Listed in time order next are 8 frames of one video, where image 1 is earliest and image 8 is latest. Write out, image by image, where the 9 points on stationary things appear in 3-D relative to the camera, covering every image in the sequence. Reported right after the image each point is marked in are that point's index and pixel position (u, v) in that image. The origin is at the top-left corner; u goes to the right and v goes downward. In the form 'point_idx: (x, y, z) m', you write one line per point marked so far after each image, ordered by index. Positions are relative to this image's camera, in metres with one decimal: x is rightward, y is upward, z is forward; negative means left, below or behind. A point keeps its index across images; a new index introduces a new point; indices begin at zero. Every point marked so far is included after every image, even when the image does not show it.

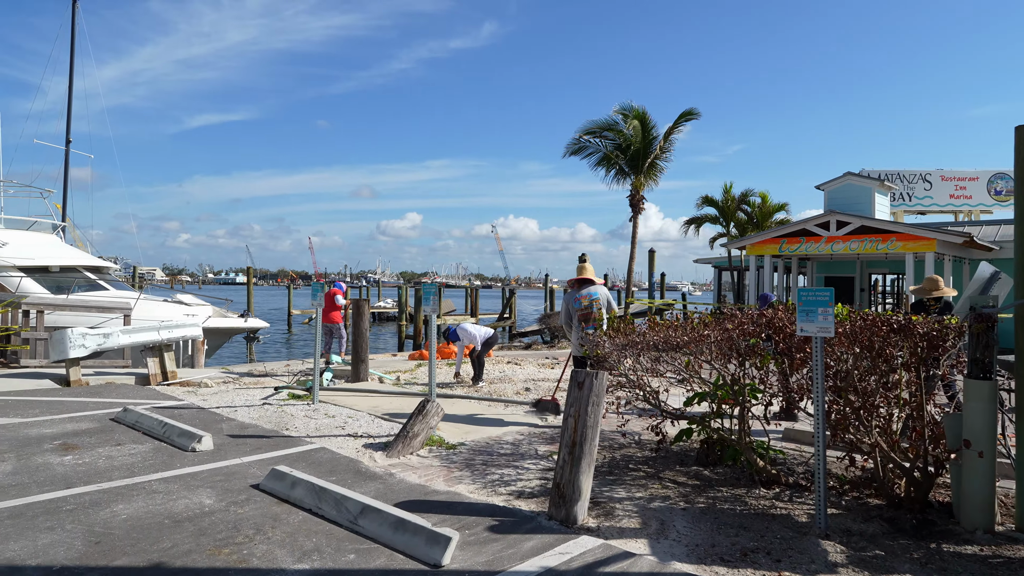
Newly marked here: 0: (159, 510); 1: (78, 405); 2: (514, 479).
0: (-2.2, -1.4, +4.2) m
1: (-4.8, -1.3, +7.5) m
2: (0.0, -1.4, +4.9) m
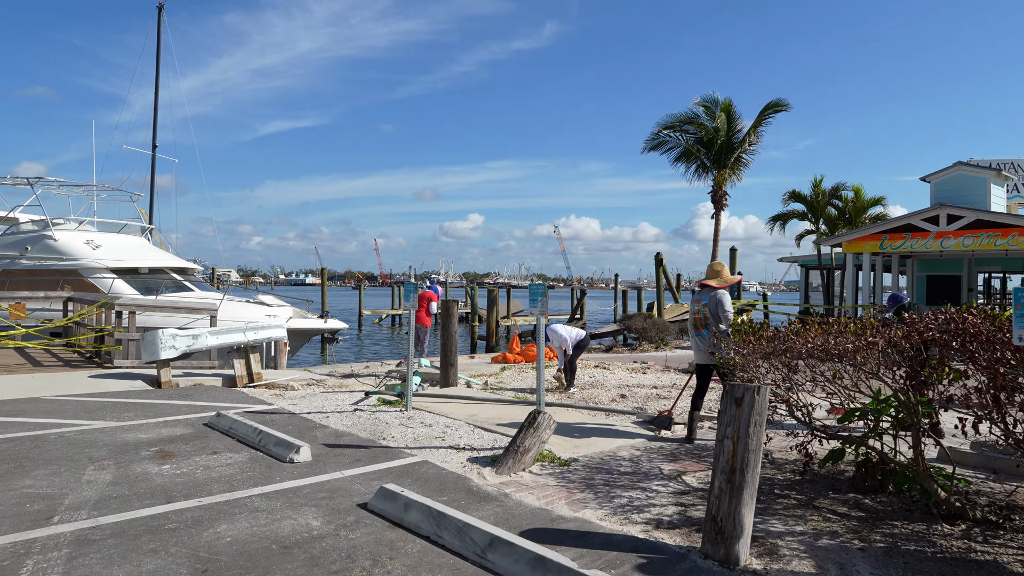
0: (-1.4, -1.4, +3.8) m
1: (-3.7, -1.3, +7.4) m
2: (+0.9, -1.4, +4.3) m
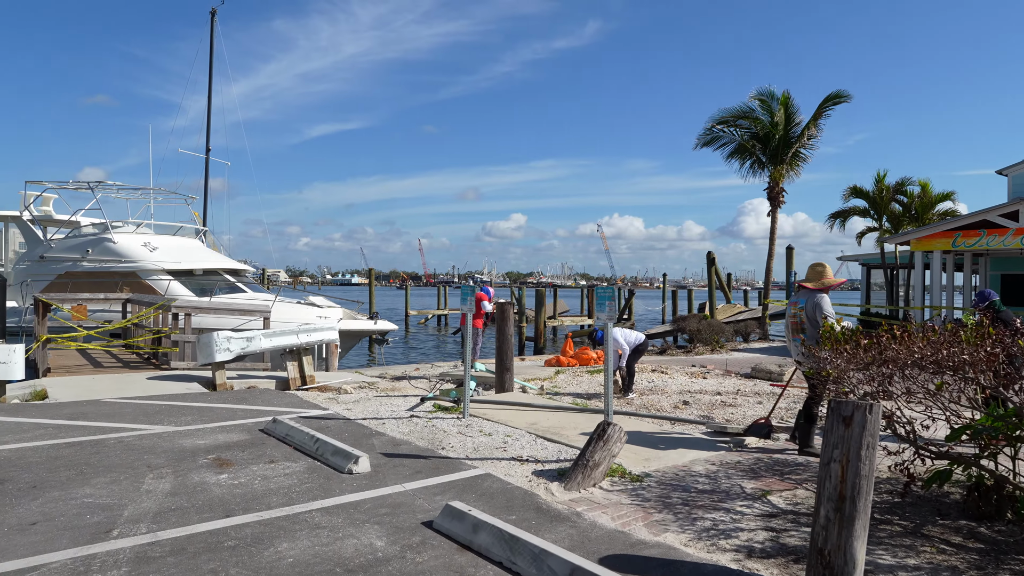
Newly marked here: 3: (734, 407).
0: (-1.0, -1.4, +3.6) m
1: (-3.1, -1.4, +7.3) m
2: (+1.3, -1.4, +4.0) m
3: (+2.7, -1.5, +8.3) m
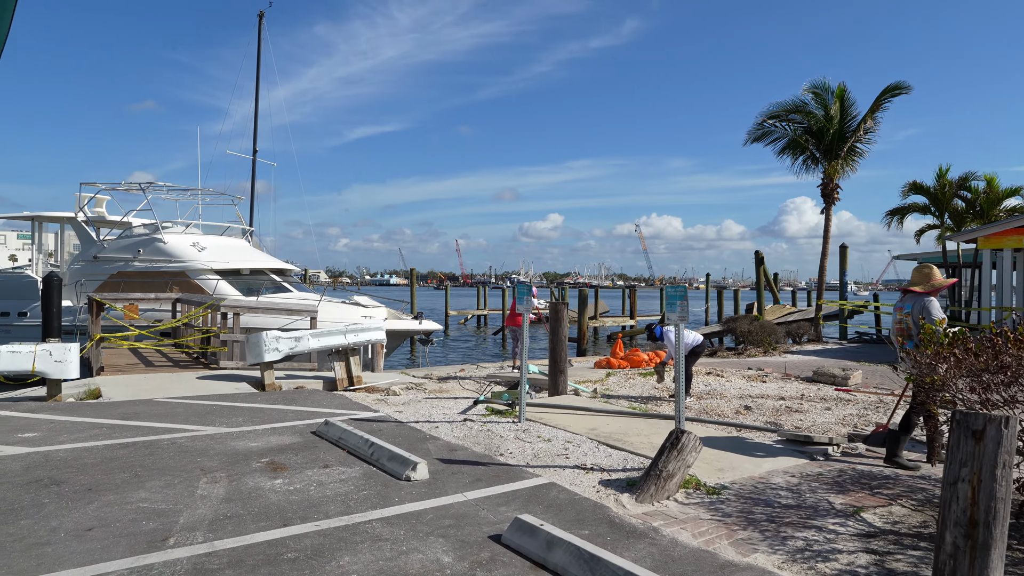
0: (-0.6, -1.4, +3.4) m
1: (-2.5, -1.3, +7.2) m
2: (+1.7, -1.4, +3.6) m
3: (+3.4, -1.4, +7.9) m
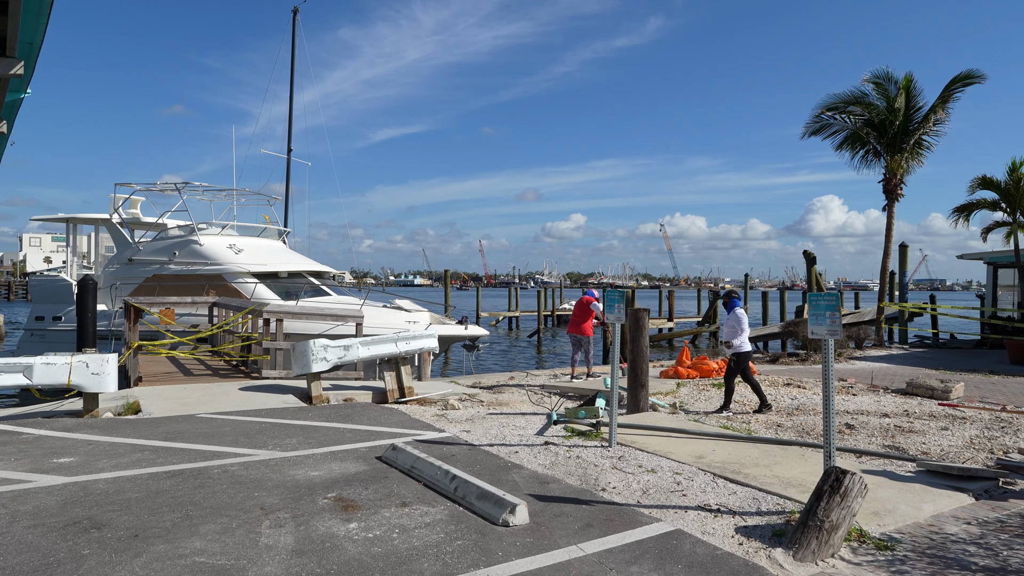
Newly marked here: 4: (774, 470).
0: (+0.1, -1.4, +2.6) m
1: (-1.7, -1.4, +6.5) m
2: (+2.4, -1.5, +2.8) m
3: (+4.2, -1.5, +7.0) m
4: (+2.0, -1.4, +5.1) m
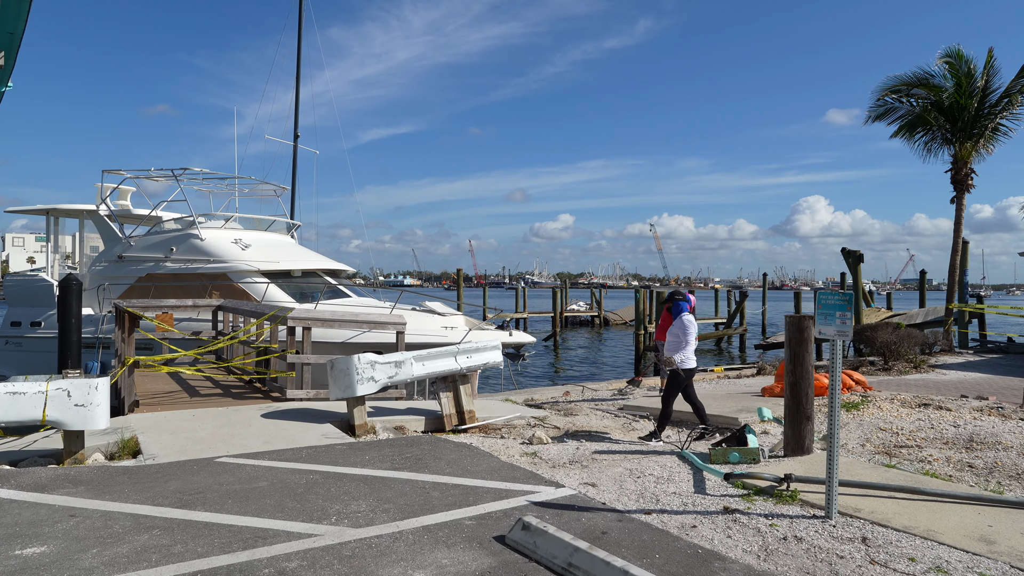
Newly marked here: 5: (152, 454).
0: (+1.2, -1.5, +0.8) m
1: (-0.7, -1.4, +4.7) m
2: (+3.5, -1.5, +1.0) m
3: (+5.2, -1.5, +5.2) m
4: (+3.0, -1.4, +3.3) m
5: (-3.0, -1.4, +5.7) m
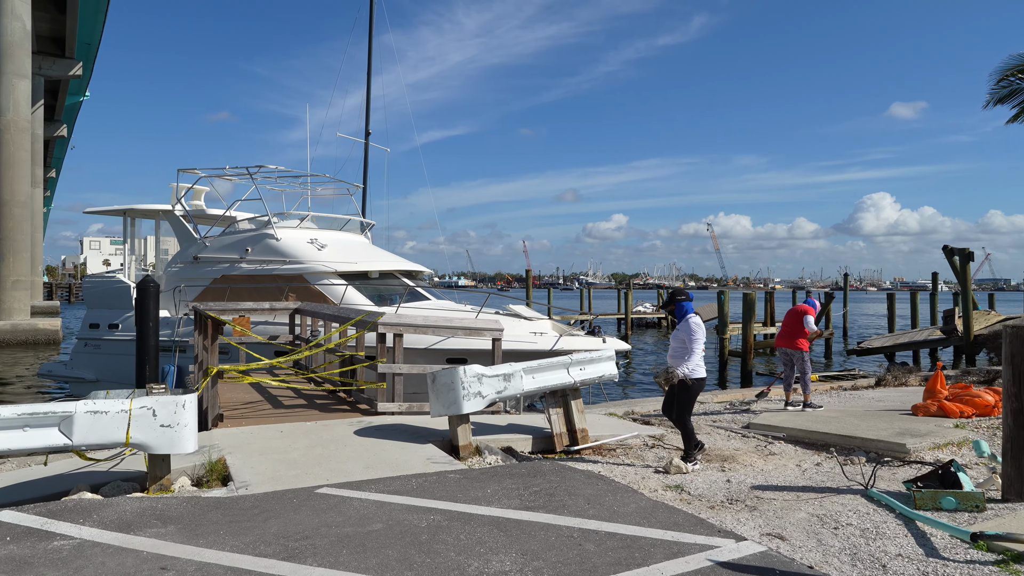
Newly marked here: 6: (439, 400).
0: (+1.8, -1.5, -0.2) m
1: (+0.3, -1.4, +3.8) m
2: (+4.1, -1.5, -0.2) m
3: (+6.2, -1.5, +3.9) m
4: (+3.9, -1.4, +2.1) m
5: (-2.0, -1.4, +5.0) m
6: (-0.7, -1.0, +6.3) m
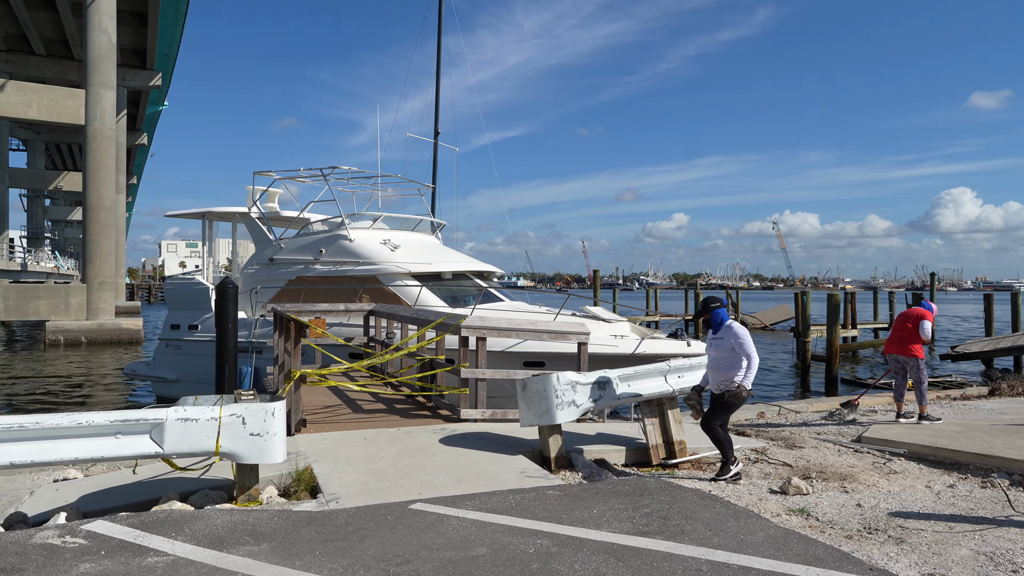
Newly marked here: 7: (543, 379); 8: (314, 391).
0: (+2.1, -1.5, -0.7) m
1: (+0.9, -1.5, +3.4) m
2: (+4.4, -1.5, -0.9) m
3: (+6.8, -1.5, +2.9) m
4: (+4.3, -1.4, +1.4) m
5: (-1.2, -1.4, +4.7) m
6: (+0.2, -1.0, +5.9) m
7: (+0.3, -0.8, +5.8) m
8: (-2.6, -1.3, +8.8) m
